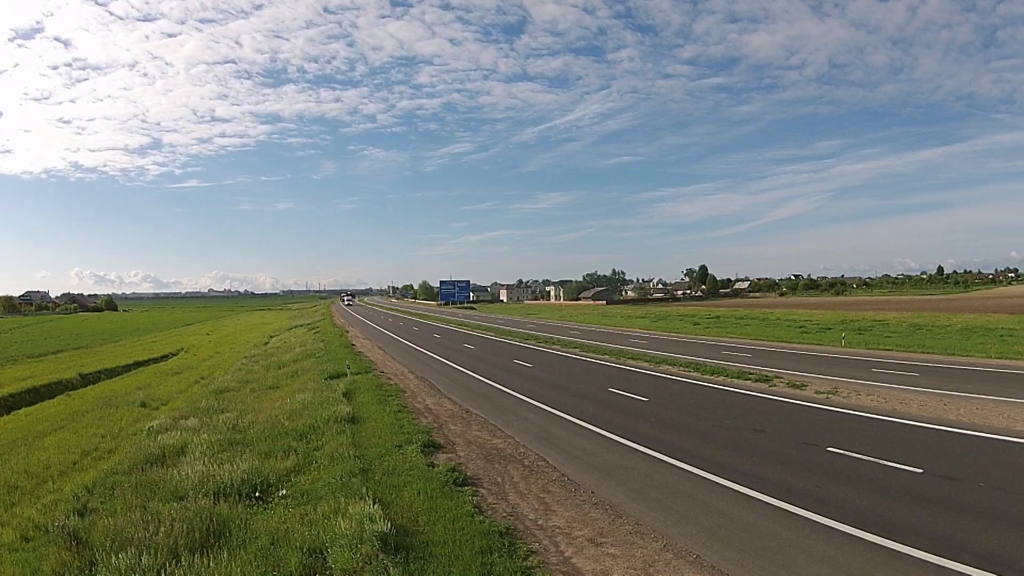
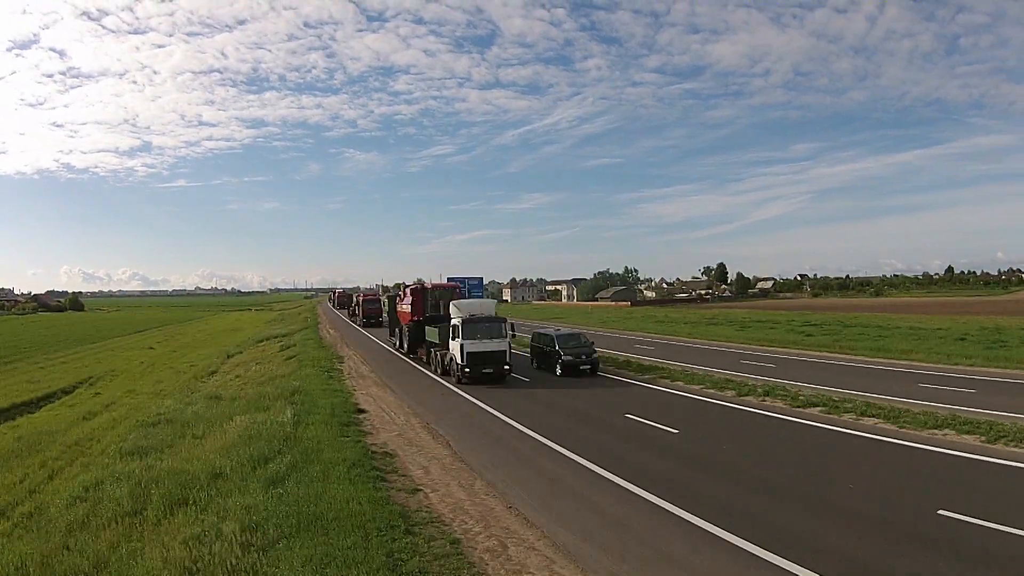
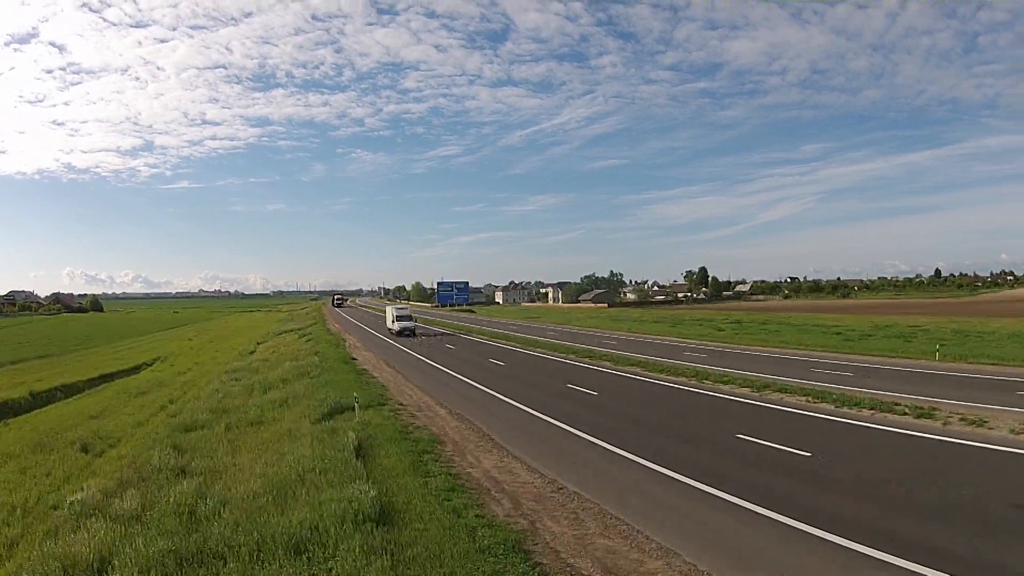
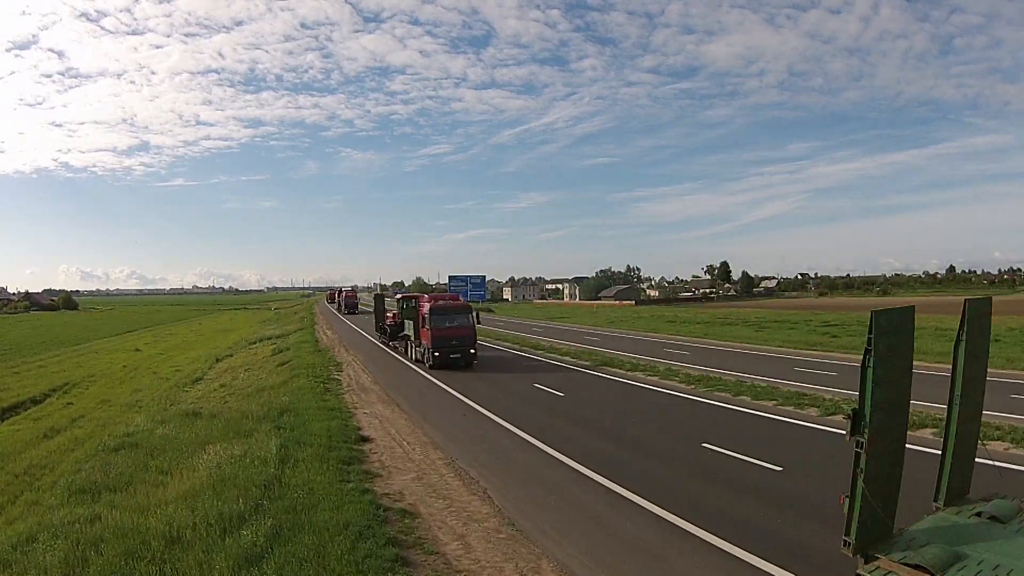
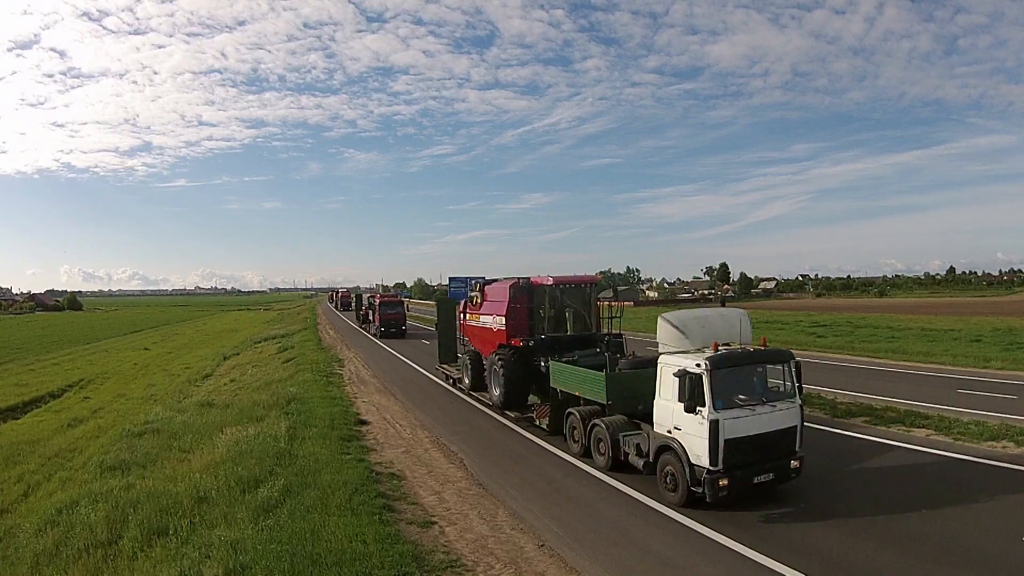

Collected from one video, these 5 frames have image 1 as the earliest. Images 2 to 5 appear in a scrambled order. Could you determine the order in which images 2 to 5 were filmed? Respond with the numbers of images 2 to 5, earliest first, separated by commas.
3, 2, 5, 4
